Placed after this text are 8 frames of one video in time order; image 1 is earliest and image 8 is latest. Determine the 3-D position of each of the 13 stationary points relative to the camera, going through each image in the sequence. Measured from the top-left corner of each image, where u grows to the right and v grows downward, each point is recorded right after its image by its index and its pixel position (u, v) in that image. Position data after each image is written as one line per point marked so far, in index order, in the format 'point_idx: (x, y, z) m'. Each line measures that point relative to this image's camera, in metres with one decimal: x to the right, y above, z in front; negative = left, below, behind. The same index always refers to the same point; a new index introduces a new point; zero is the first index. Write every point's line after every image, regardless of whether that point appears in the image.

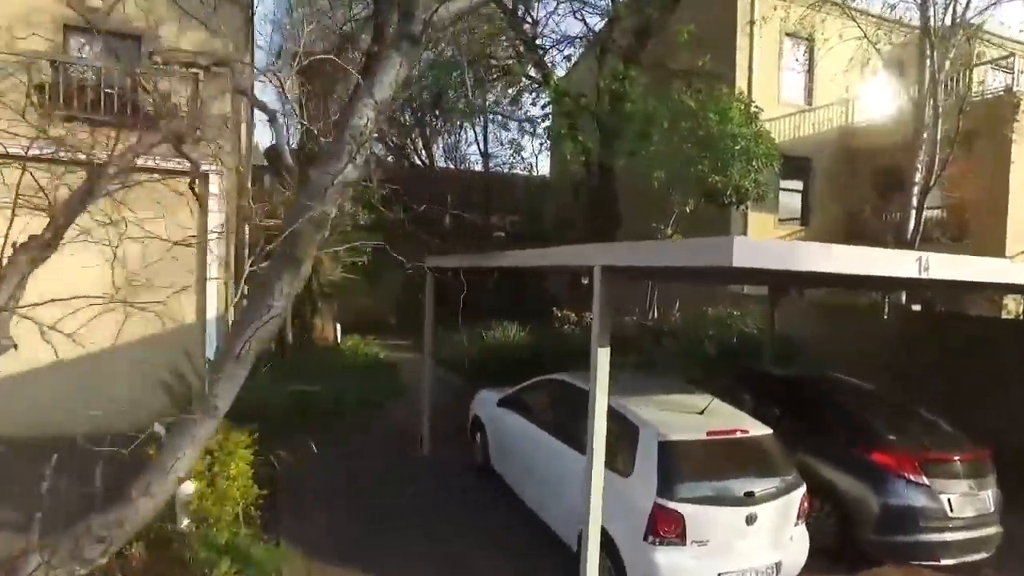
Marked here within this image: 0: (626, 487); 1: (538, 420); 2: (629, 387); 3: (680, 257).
0: (+0.9, -1.6, +5.3) m
1: (+0.3, -1.4, +7.2) m
2: (+1.1, -0.9, +6.5) m
3: (+1.0, +0.2, +4.2) m
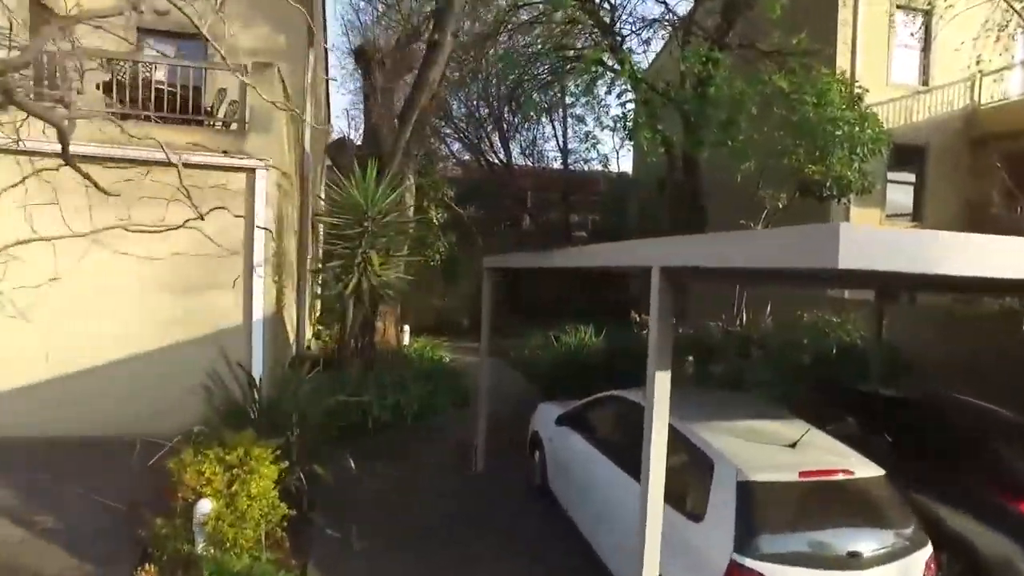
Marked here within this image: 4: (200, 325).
0: (+1.2, -1.6, +4.4) m
1: (+0.8, -1.4, +6.4) m
2: (+1.6, -1.0, +5.6) m
3: (+1.2, +0.2, +3.3) m
4: (-3.7, -0.4, +7.9) m
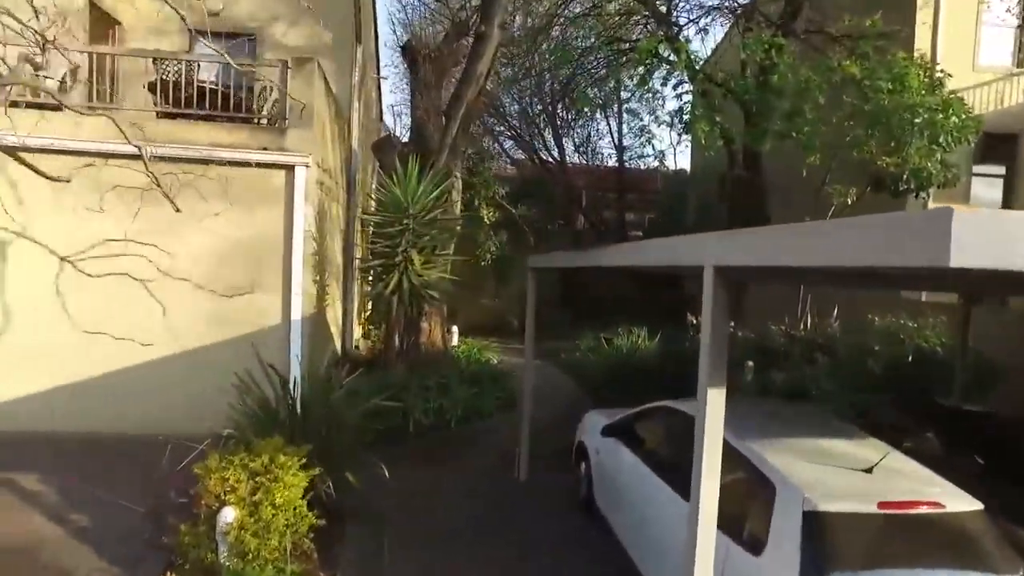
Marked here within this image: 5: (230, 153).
0: (+1.4, -1.6, +3.9) m
1: (+1.2, -1.4, +5.9) m
2: (+1.9, -1.0, +5.0) m
3: (+1.3, +0.2, +2.8) m
4: (-3.2, -0.4, +7.8) m
5: (-3.2, +1.5, +7.6) m
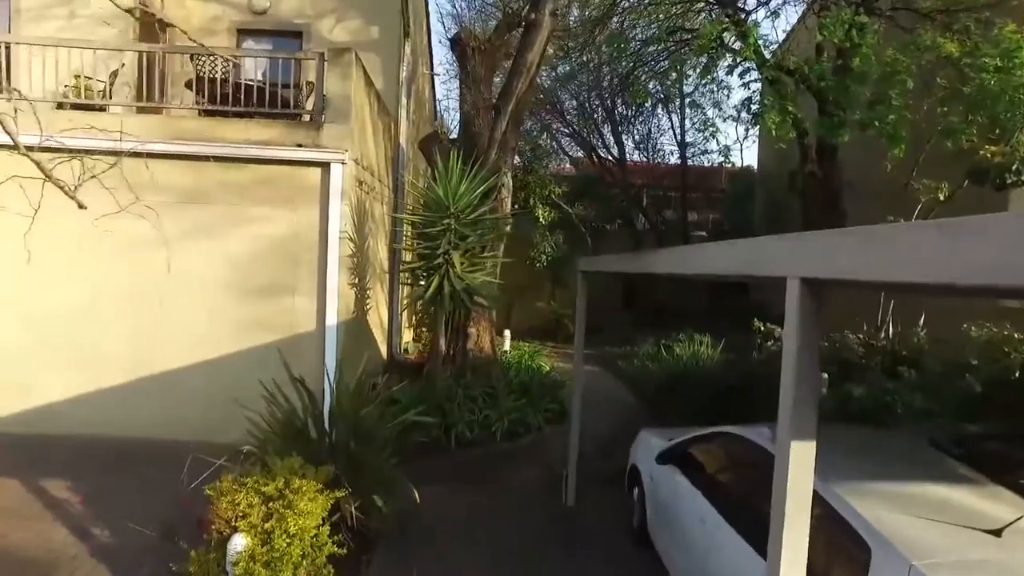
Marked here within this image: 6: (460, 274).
0: (+1.5, -1.7, +3.2) m
1: (+1.5, -1.5, +5.2) m
2: (+2.1, -1.0, +4.2) m
3: (+1.4, +0.1, +2.0) m
4: (-2.7, -0.5, +7.5) m
5: (-2.7, +1.5, +7.3) m
6: (-0.6, +0.2, +7.9) m
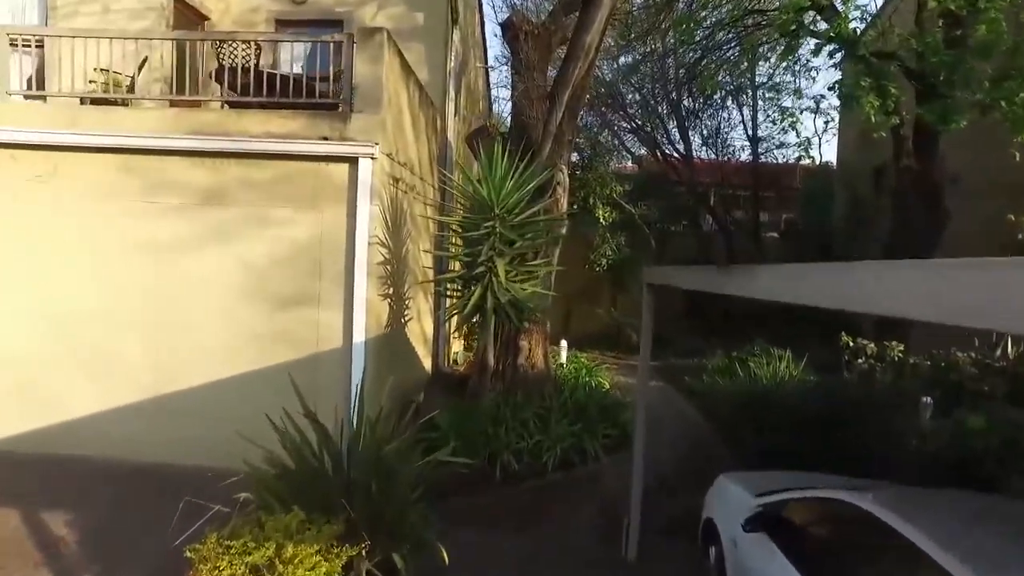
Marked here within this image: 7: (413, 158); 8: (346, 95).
0: (+1.6, -1.8, +2.0) m
1: (+1.8, -1.6, +4.0) m
2: (+2.3, -1.2, +3.0) m
3: (+1.4, 0.0, +0.9) m
4: (-2.1, -0.6, +6.7) m
5: (-2.2, +1.4, +6.5) m
6: (-0.1, 0.0, +6.9) m
7: (-1.2, +1.6, +8.2) m
8: (-1.6, +1.9, +6.6) m
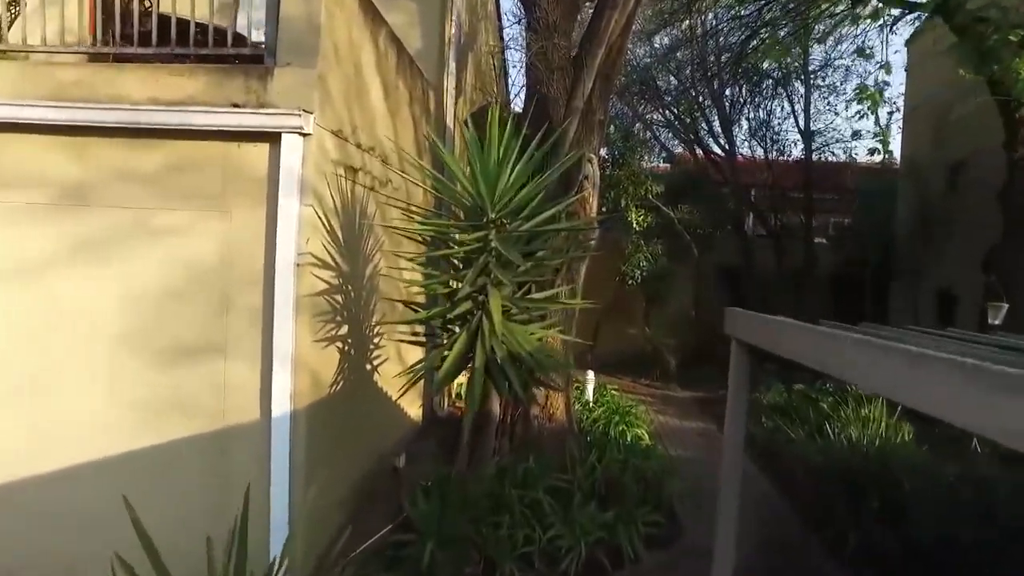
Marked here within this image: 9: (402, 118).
0: (+1.5, -2.1, -0.3) m
1: (+1.7, -1.9, +1.6) m
2: (+2.2, -1.5, +0.7) m
3: (+1.2, -0.3, -1.4) m
4: (-2.1, -0.8, +4.5) m
5: (-2.1, +1.1, +4.3) m
6: (0.0, -0.2, +4.7) m
7: (-1.1, +1.3, +6.0) m
8: (-1.6, +1.6, +4.4) m
9: (-1.1, +1.7, +6.6) m
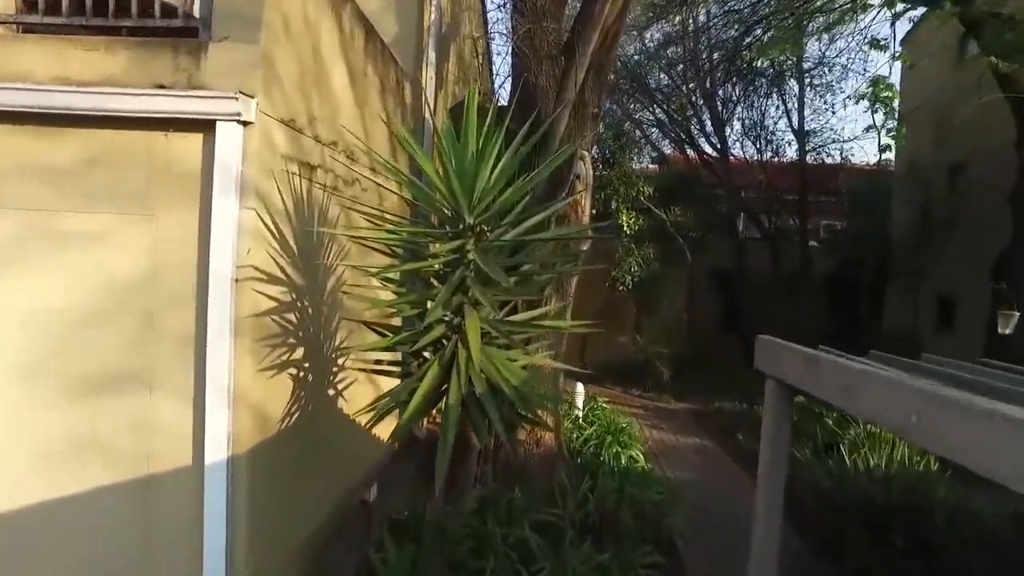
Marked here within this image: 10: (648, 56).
0: (+1.5, -2.2, -1.0) m
1: (+1.6, -2.0, +1.0) m
2: (+2.2, -1.6, 0.0) m
3: (+1.2, -0.4, -2.1) m
4: (-2.2, -0.9, +3.7) m
5: (-2.2, +1.0, +3.6) m
6: (-0.1, -0.3, +4.0) m
7: (-1.2, +1.2, +5.3) m
8: (-1.7, +1.5, +3.7) m
9: (-1.2, +1.5, +5.8) m
10: (+3.0, +5.1, +14.8) m
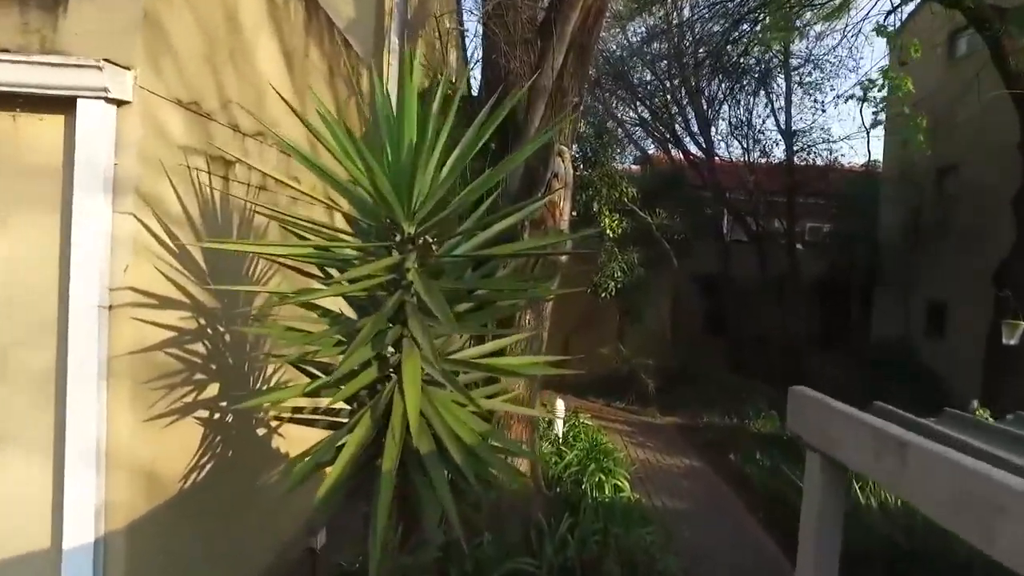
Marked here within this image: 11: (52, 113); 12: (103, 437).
0: (+1.4, -2.3, -1.7) m
1: (+1.5, -2.1, +0.2) m
2: (+2.1, -1.7, -0.7) m
3: (+1.2, -0.5, -2.8) m
4: (-2.4, -1.1, +2.9) m
5: (-2.4, +0.9, +2.7) m
6: (-0.3, -0.5, +3.2) m
7: (-1.5, +1.1, +4.5) m
8: (-1.9, +1.4, +2.9) m
9: (-1.4, +1.4, +5.0) m
10: (+2.5, +5.0, +14.1) m
11: (-1.9, +0.7, +2.8) m
12: (-1.7, -0.6, +2.8) m
